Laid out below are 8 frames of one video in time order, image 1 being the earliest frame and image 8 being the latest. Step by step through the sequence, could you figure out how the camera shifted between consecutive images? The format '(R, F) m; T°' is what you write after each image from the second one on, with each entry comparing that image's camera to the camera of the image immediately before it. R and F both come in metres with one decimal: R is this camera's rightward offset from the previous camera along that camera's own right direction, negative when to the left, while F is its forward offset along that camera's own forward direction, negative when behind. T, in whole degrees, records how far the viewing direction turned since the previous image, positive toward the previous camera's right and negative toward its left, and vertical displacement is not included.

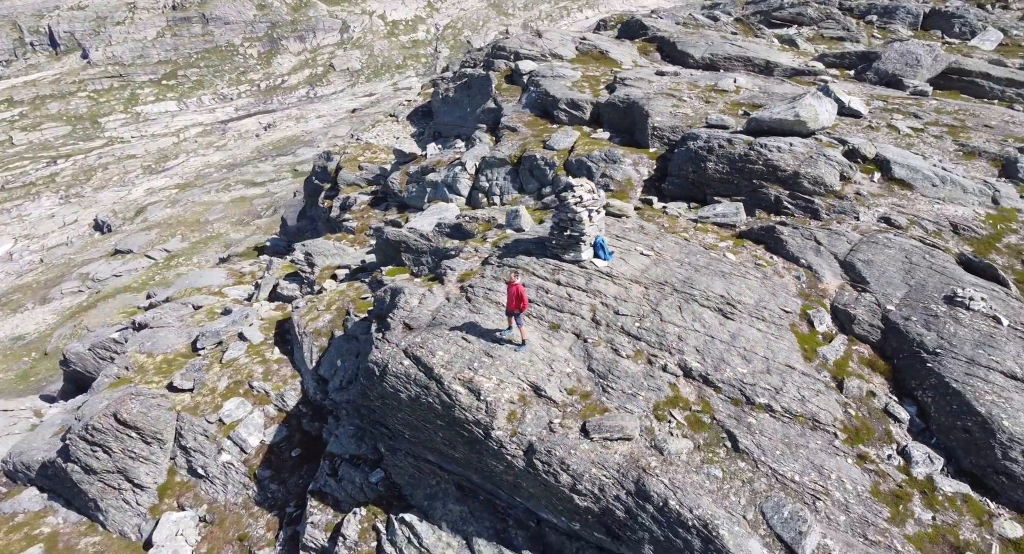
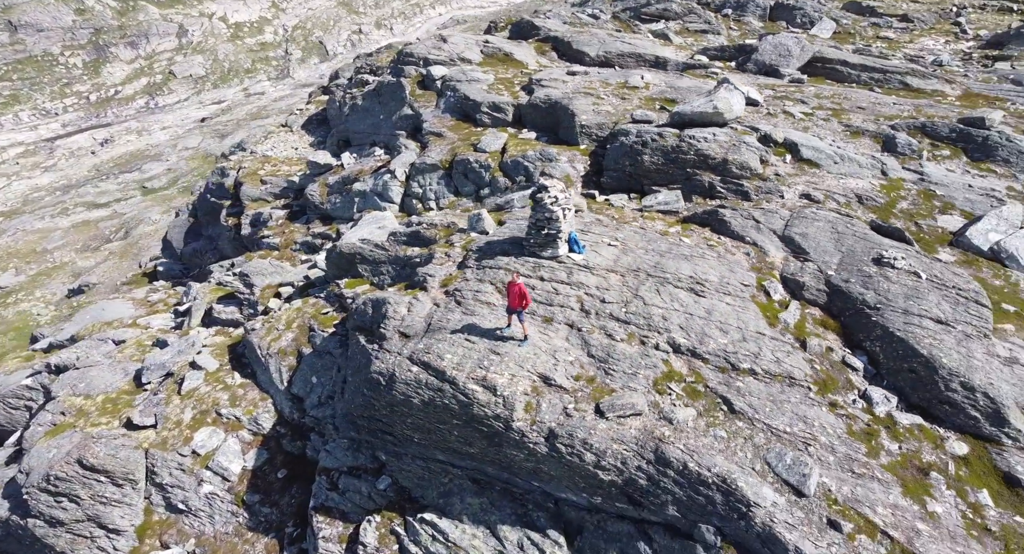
(-2.6, -0.6) m; +9°
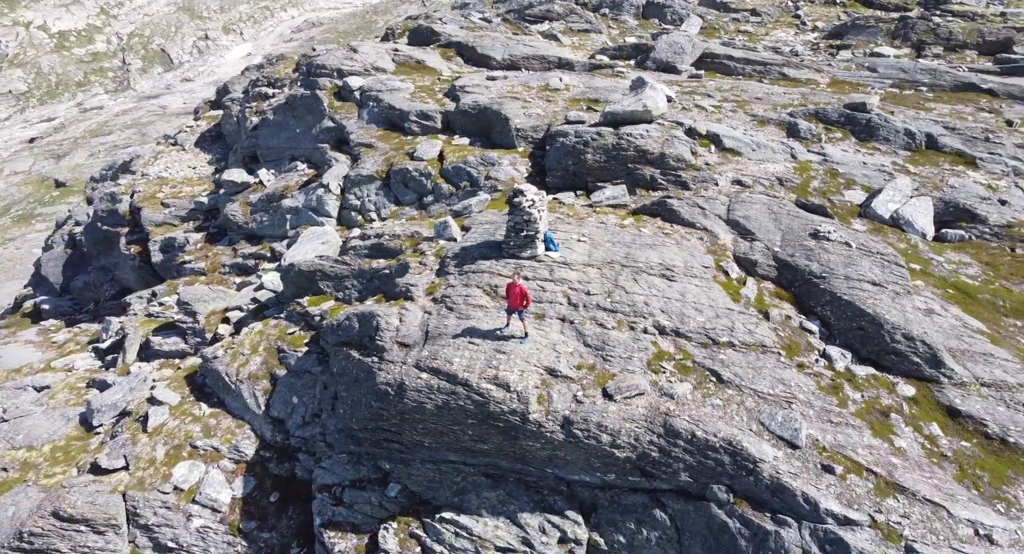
(-2.6, -0.6) m; +9°
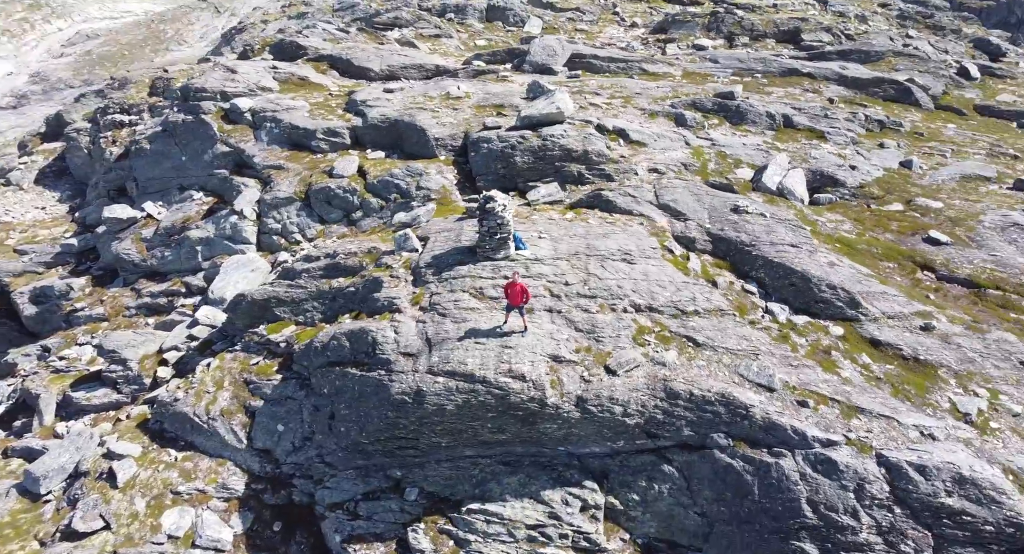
(-3.6, -0.8) m; +12°
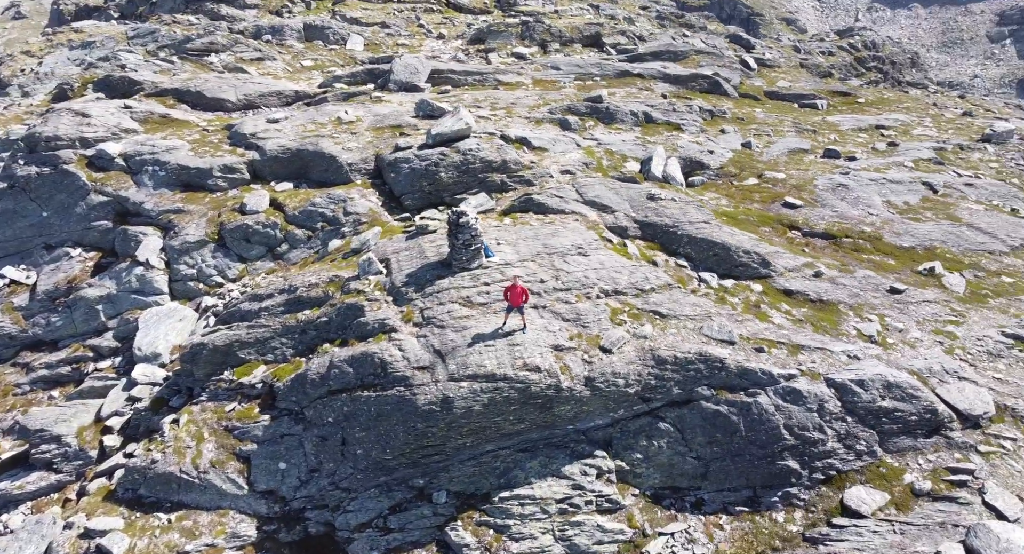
(-4.6, -1.1) m; +14°
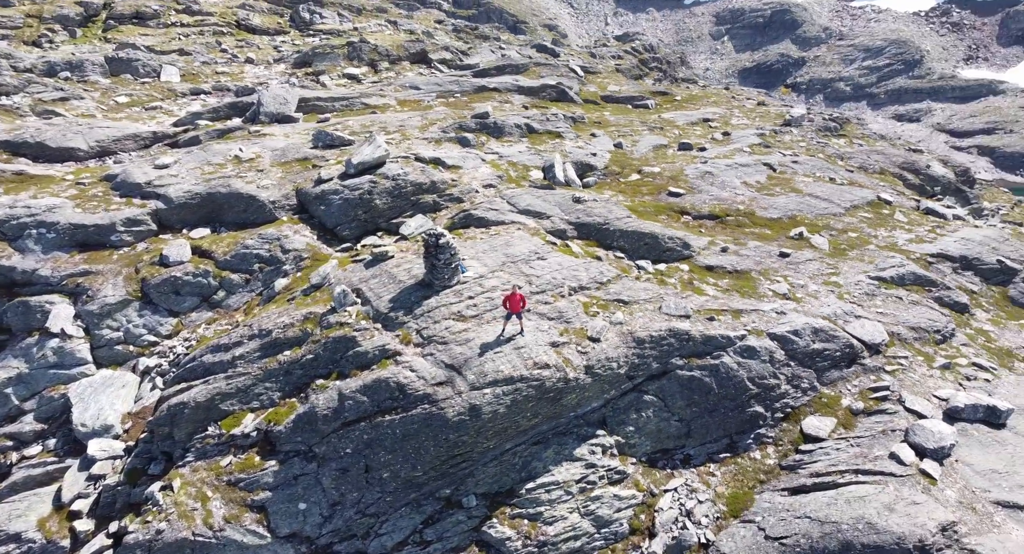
(-4.8, -1.1) m; +13°
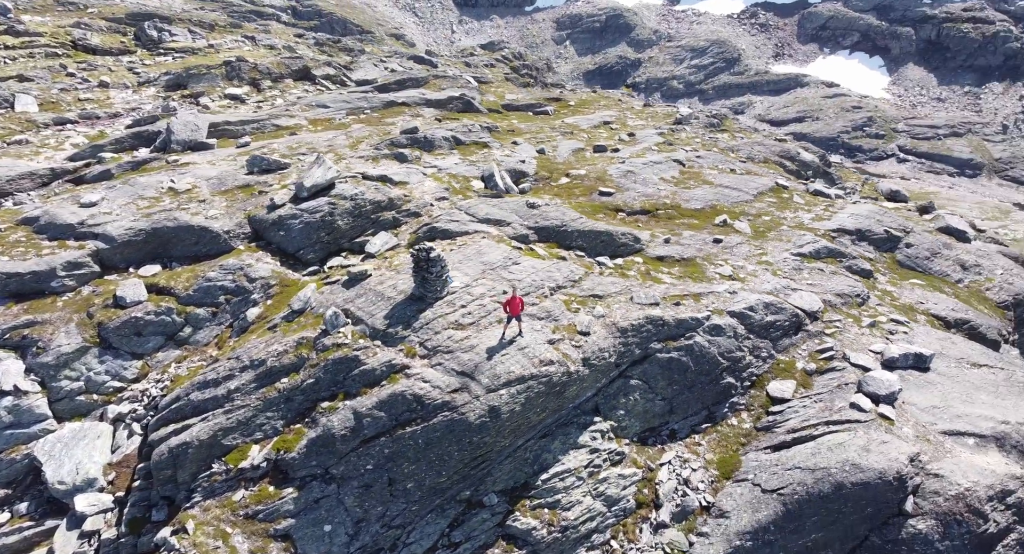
(-3.4, -1.0) m; +9°
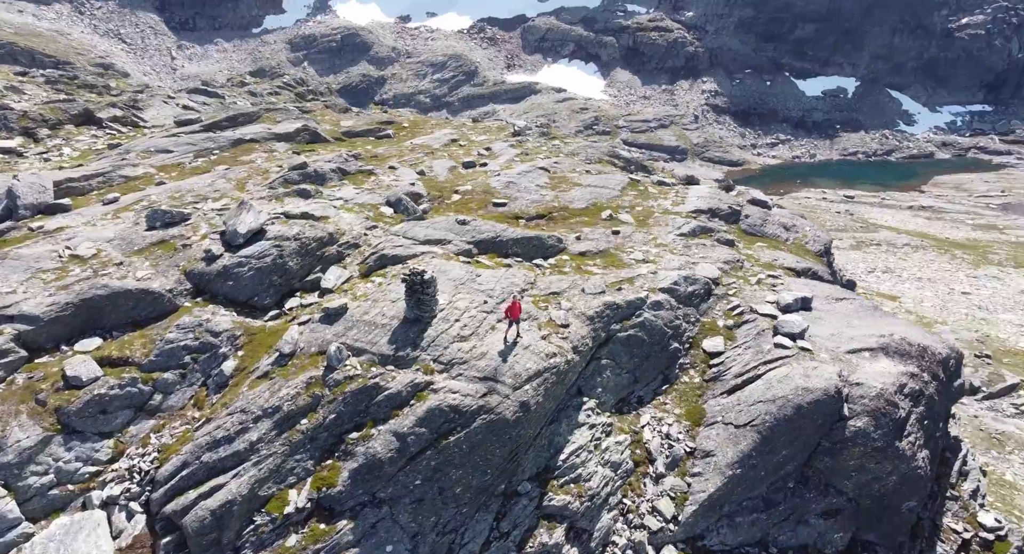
(-6.5, -1.8) m; +15°
